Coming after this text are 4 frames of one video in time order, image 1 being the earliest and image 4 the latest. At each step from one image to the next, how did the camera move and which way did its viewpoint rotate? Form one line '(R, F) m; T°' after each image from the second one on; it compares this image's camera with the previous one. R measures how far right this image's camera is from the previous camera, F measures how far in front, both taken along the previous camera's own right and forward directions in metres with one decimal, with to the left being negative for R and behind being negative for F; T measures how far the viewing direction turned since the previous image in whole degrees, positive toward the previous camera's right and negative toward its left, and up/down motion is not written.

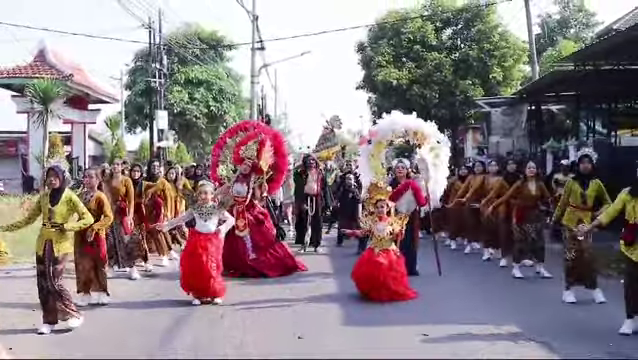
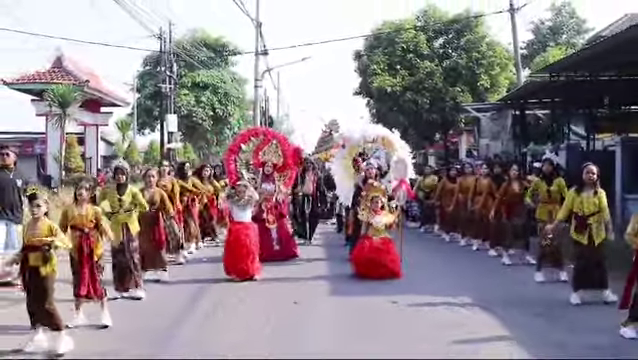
(+0.1, -1.7) m; 0°
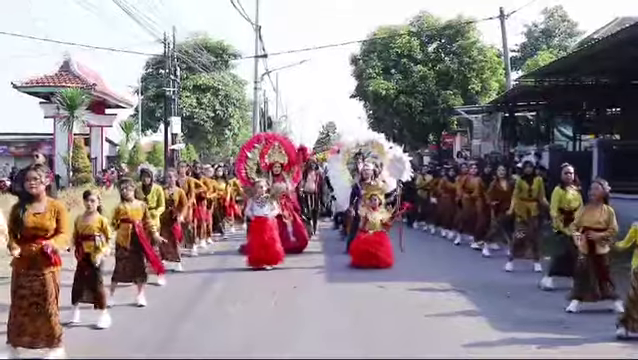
(0.0, -1.1) m; 0°
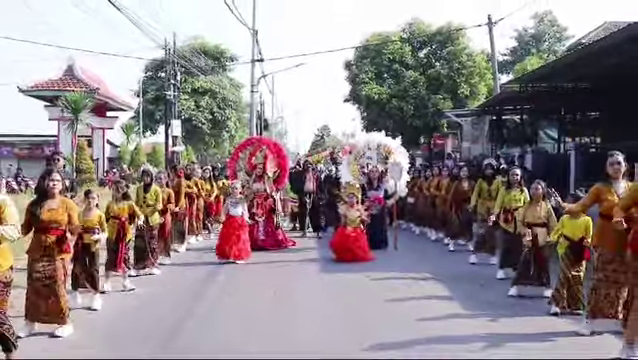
(0.0, -1.0) m; 0°
